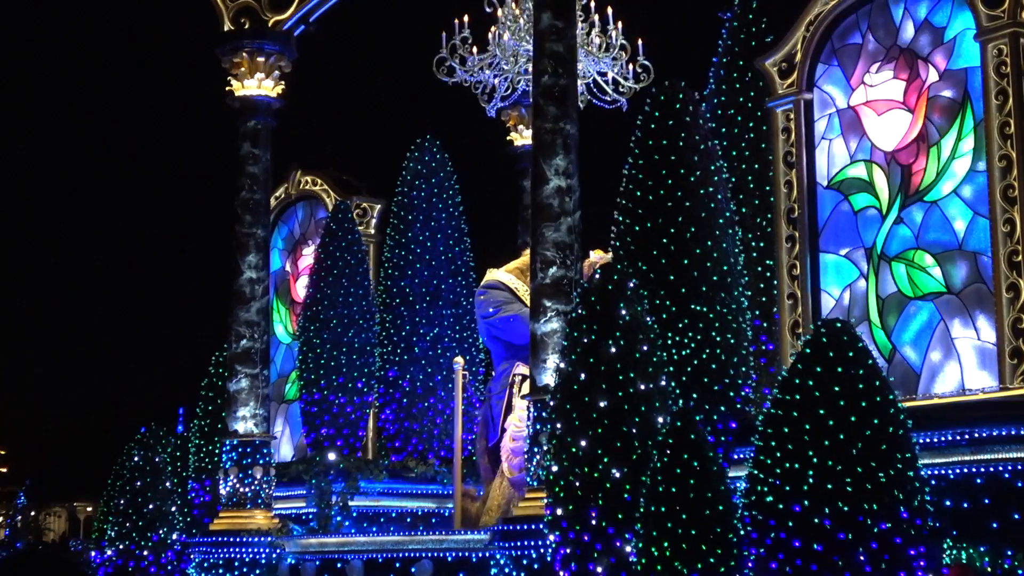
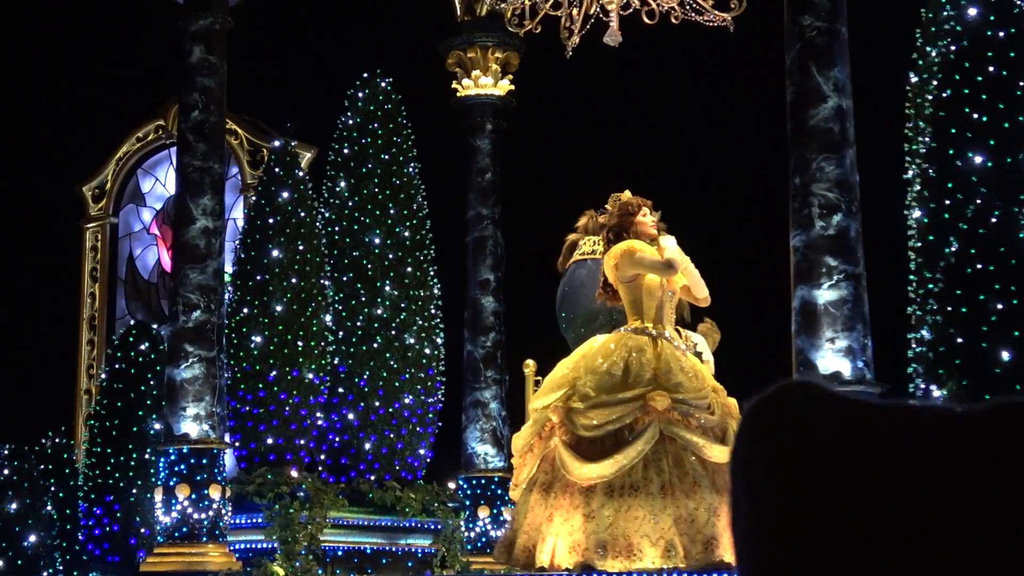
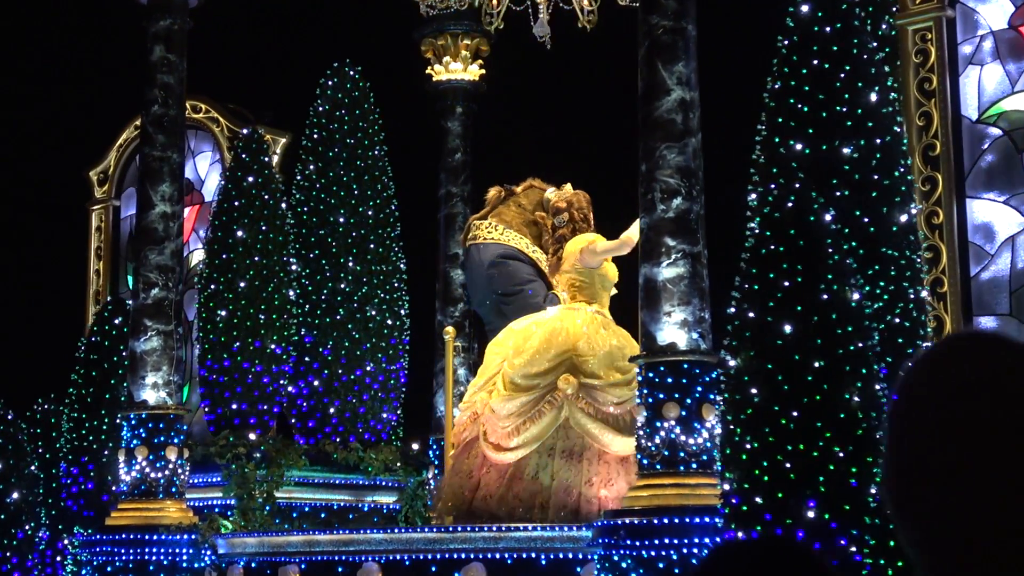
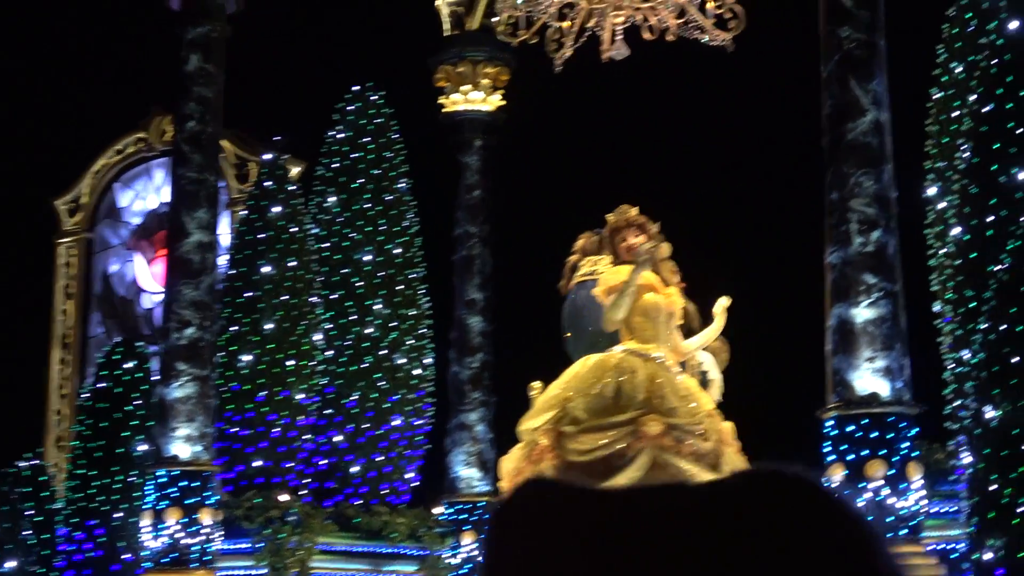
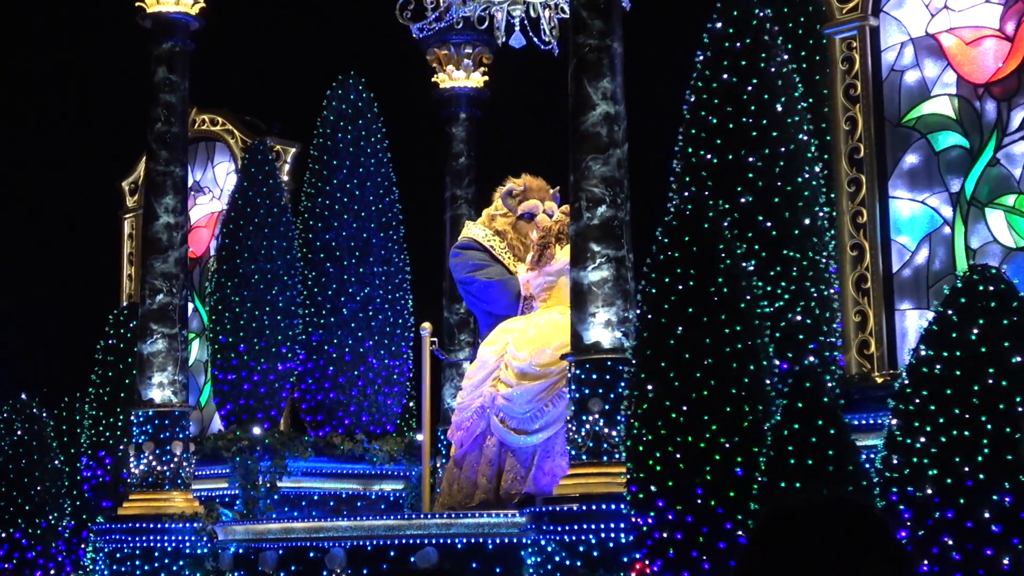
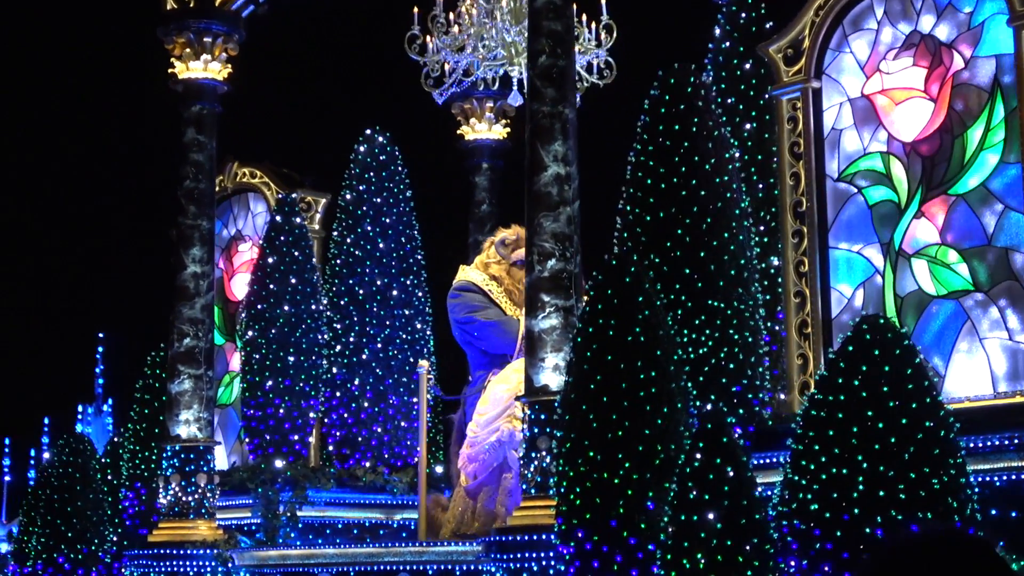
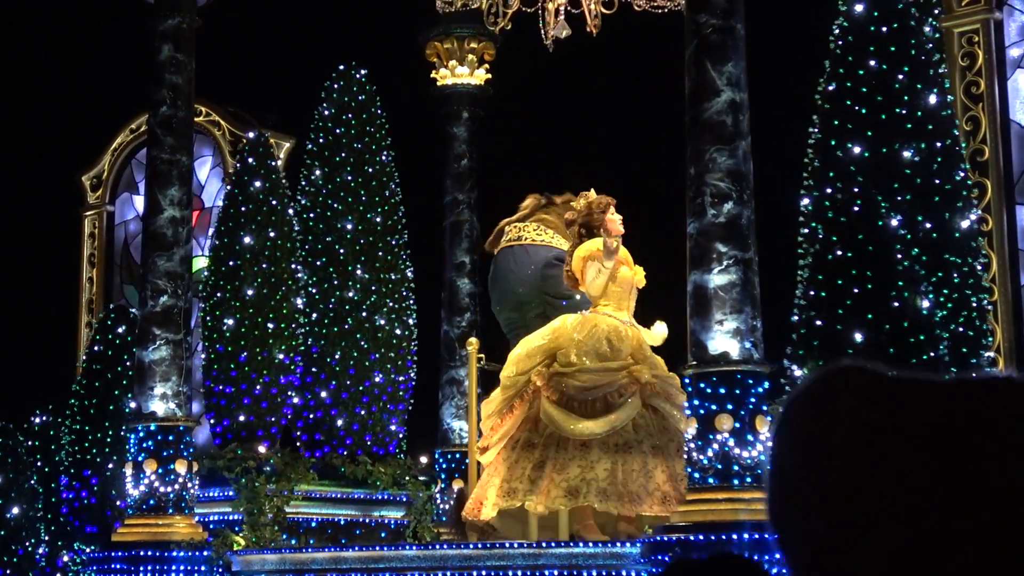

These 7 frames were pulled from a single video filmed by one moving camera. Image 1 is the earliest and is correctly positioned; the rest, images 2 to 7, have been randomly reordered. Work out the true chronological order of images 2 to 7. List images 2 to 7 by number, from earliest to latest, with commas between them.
6, 5, 3, 7, 2, 4
